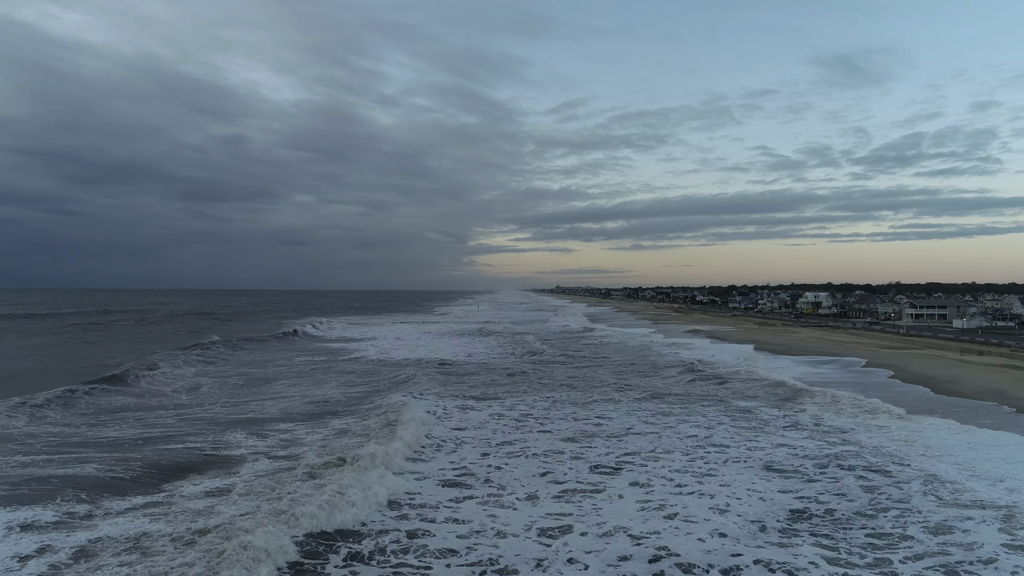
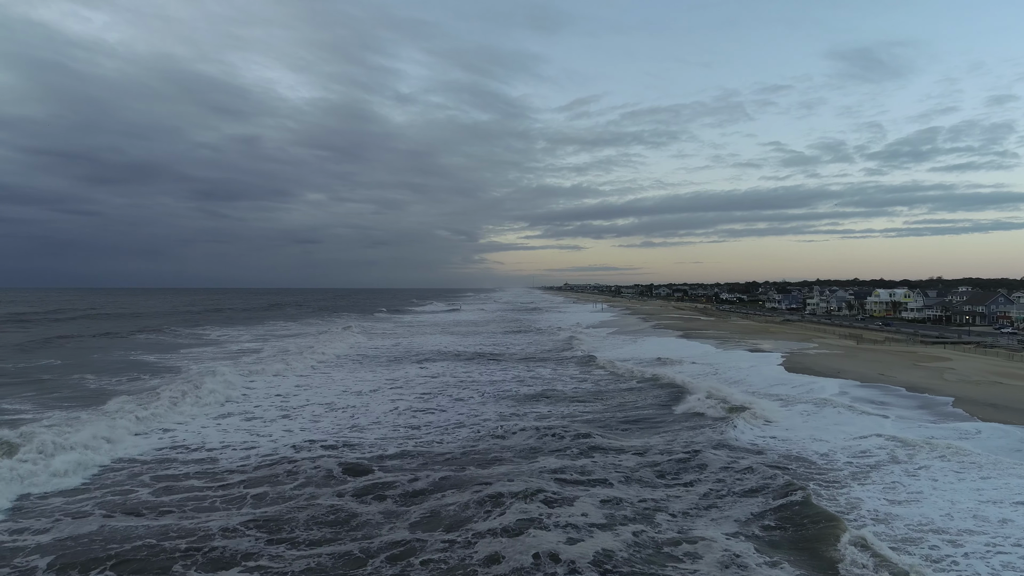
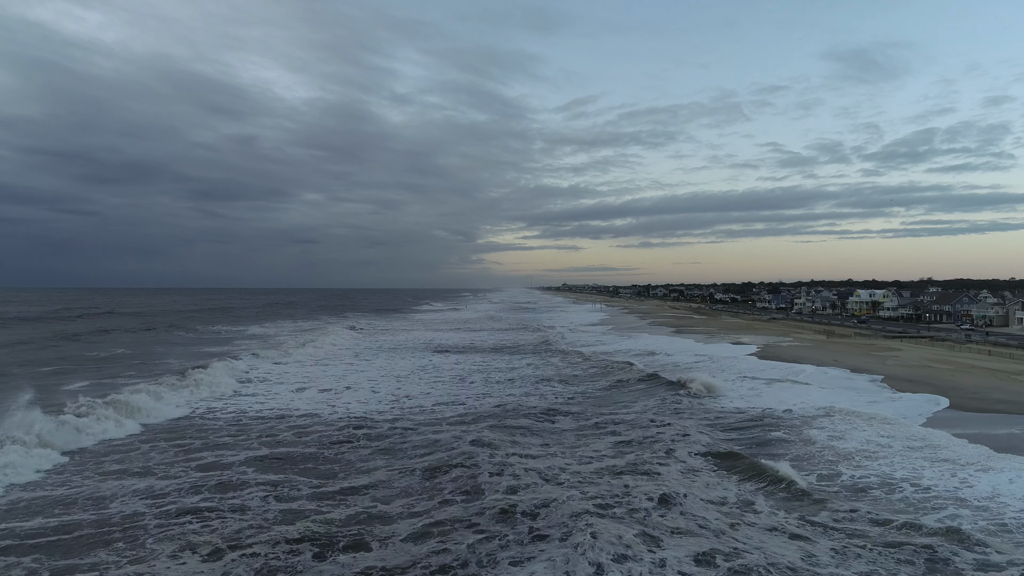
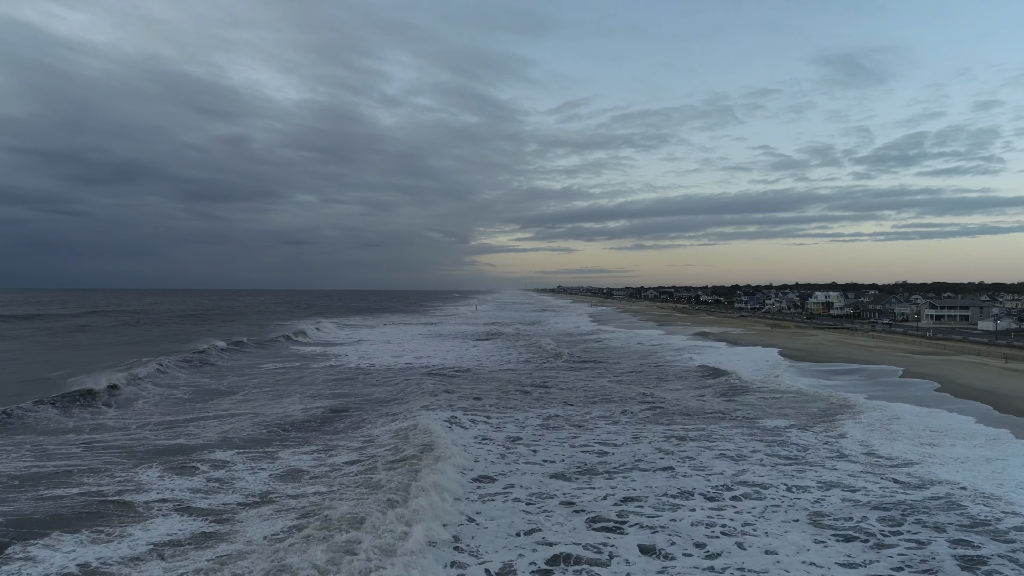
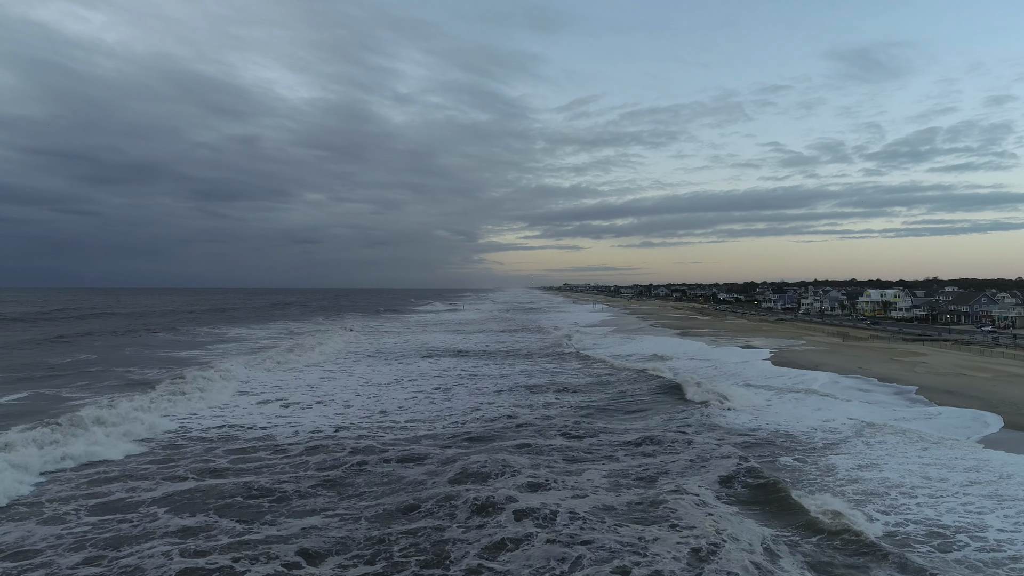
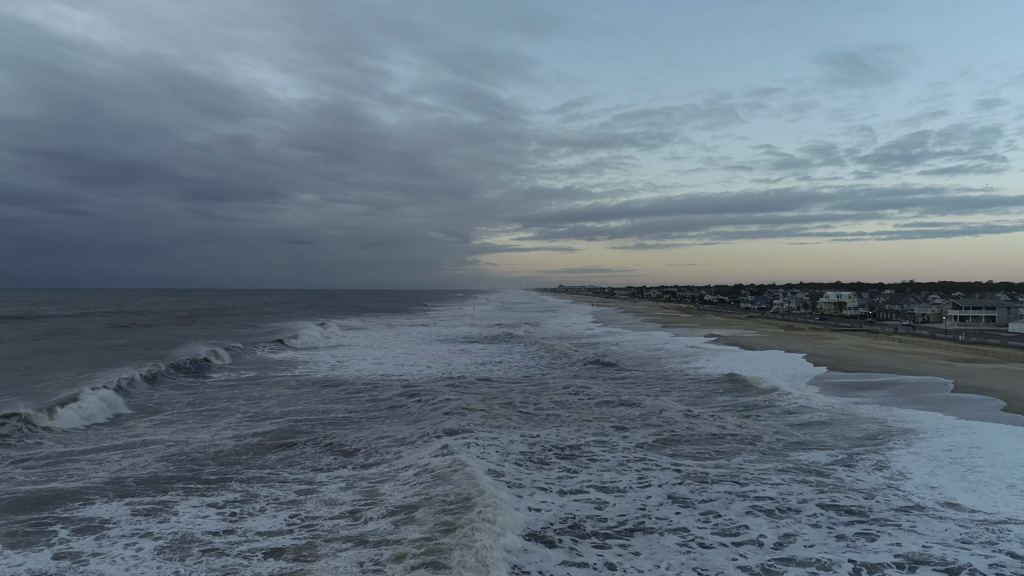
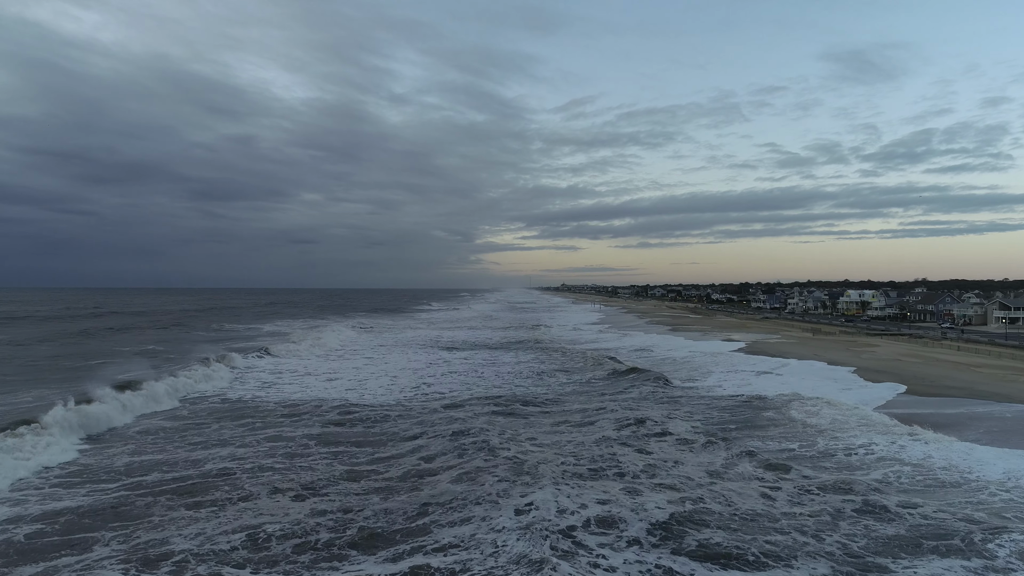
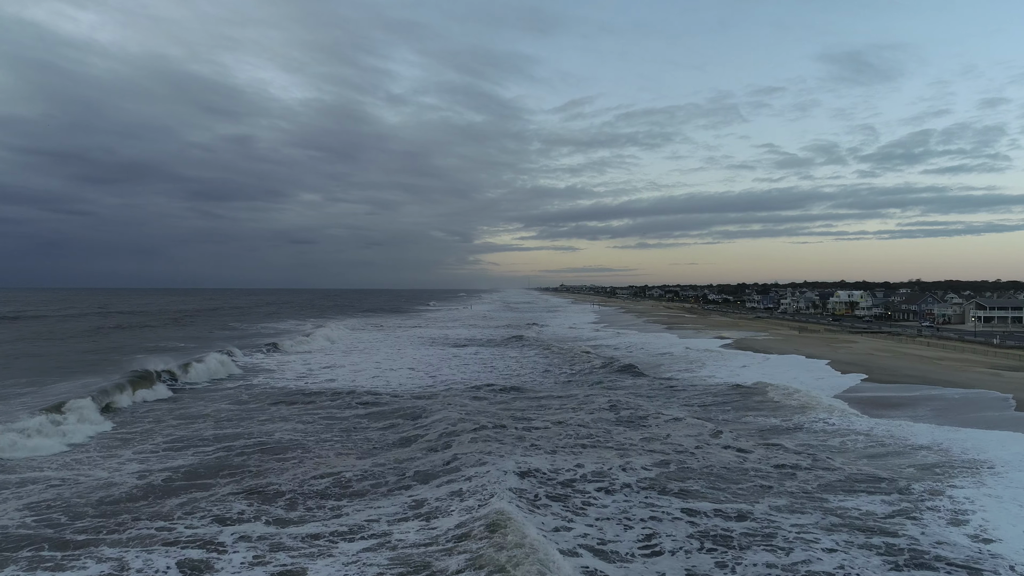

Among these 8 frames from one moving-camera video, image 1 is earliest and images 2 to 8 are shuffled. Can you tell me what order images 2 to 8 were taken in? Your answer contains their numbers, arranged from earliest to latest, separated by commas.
4, 6, 8, 7, 3, 5, 2
